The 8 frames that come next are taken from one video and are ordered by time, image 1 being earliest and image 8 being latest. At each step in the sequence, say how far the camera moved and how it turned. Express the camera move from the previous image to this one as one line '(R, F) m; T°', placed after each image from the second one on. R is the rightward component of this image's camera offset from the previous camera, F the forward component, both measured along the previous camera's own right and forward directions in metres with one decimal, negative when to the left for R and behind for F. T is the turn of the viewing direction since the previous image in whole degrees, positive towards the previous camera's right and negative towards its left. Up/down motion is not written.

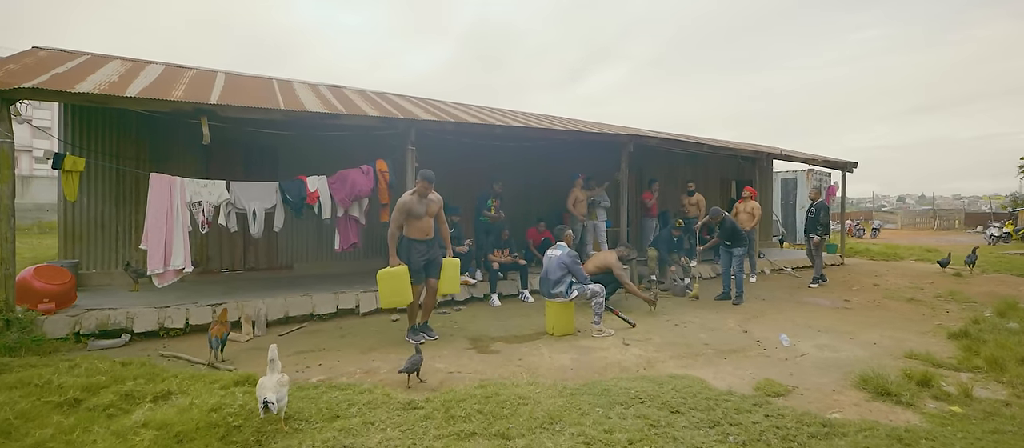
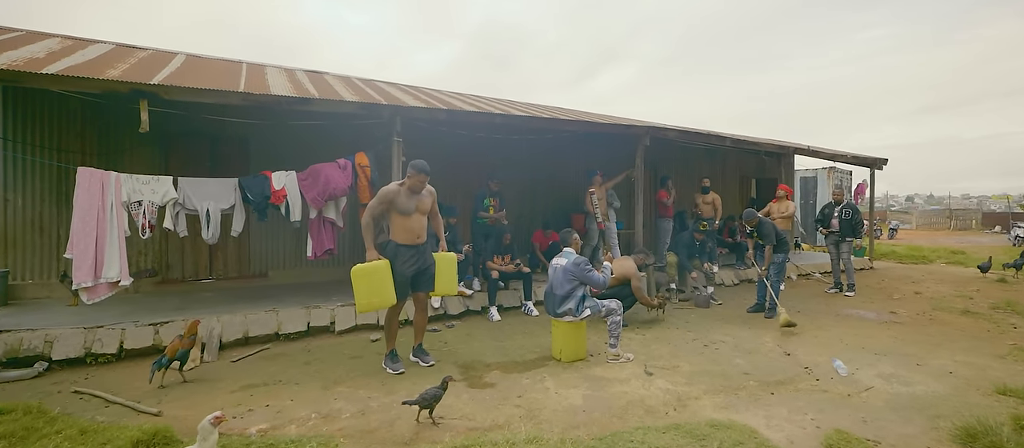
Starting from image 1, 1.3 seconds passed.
(+0.1, +0.9) m; -1°
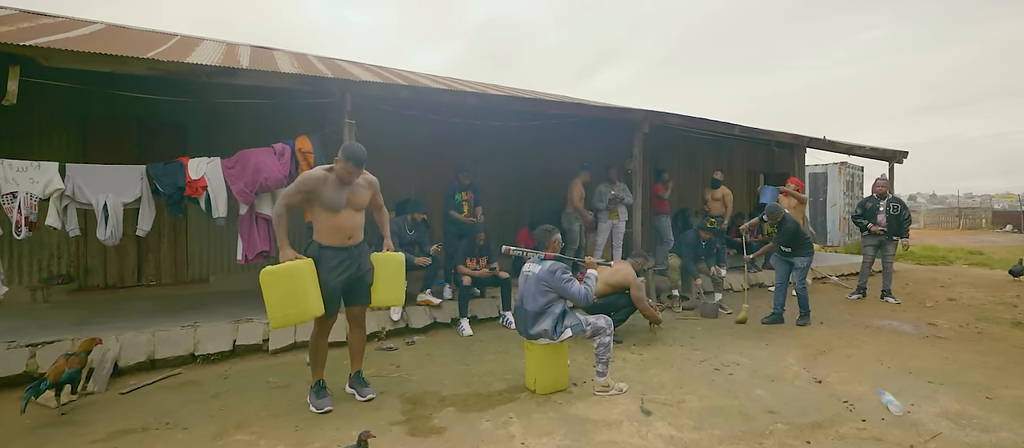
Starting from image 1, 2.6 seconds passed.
(+0.3, +0.9) m; 0°
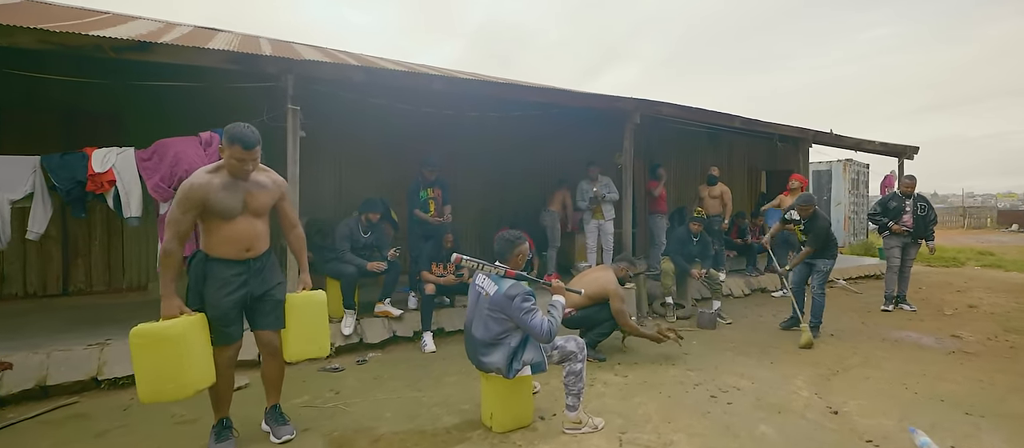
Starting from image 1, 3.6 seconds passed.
(+0.3, +0.6) m; 0°
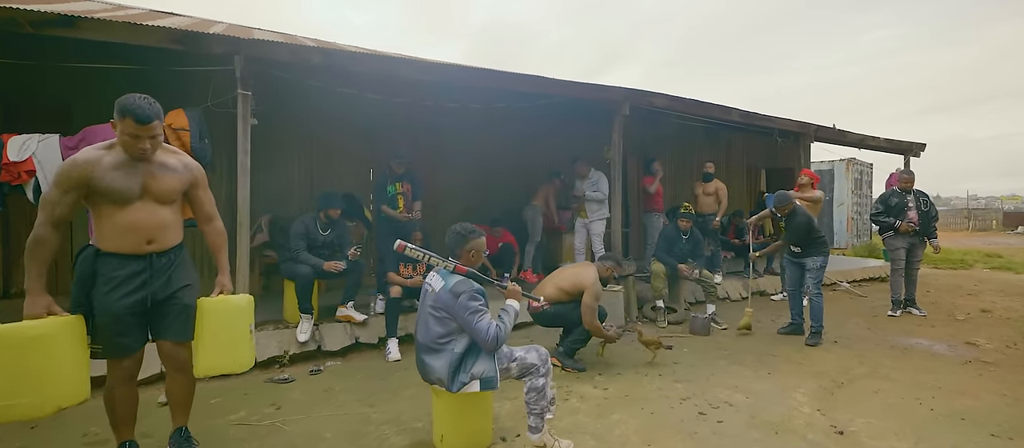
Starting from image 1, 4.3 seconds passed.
(+0.3, +0.4) m; 0°
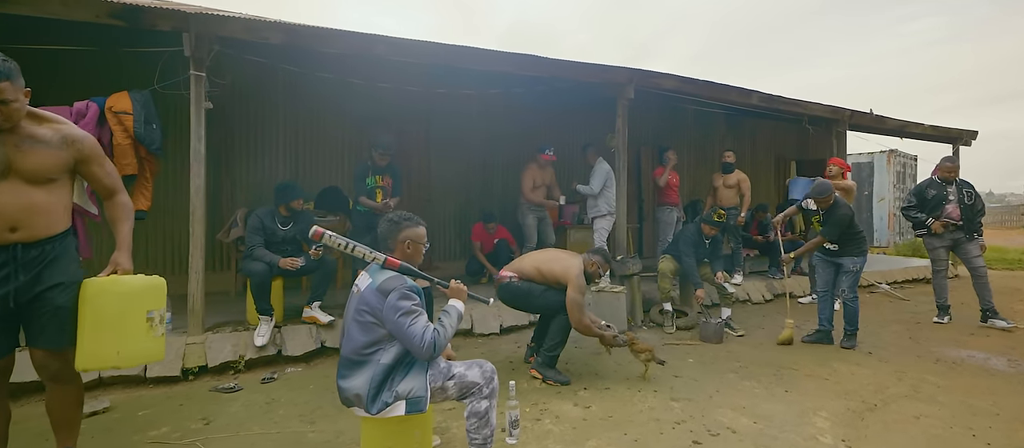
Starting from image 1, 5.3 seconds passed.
(+0.4, +0.5) m; -3°
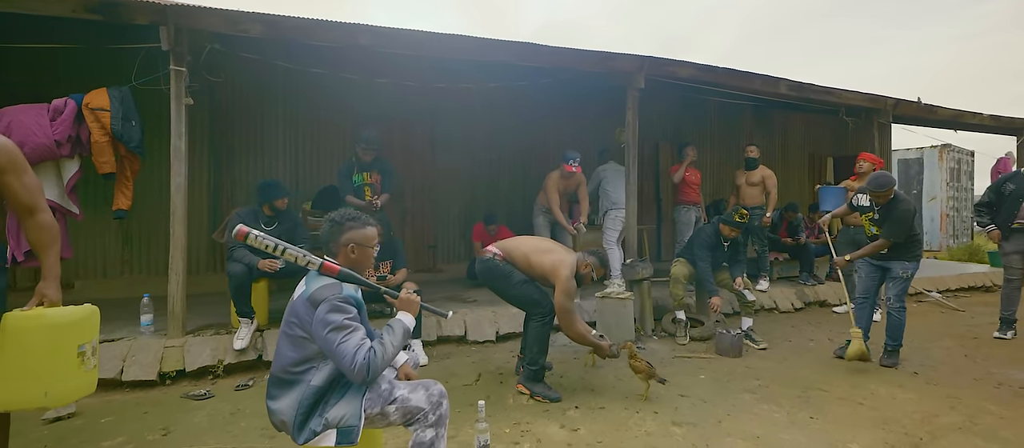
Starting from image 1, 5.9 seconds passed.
(+0.3, +0.3) m; -4°
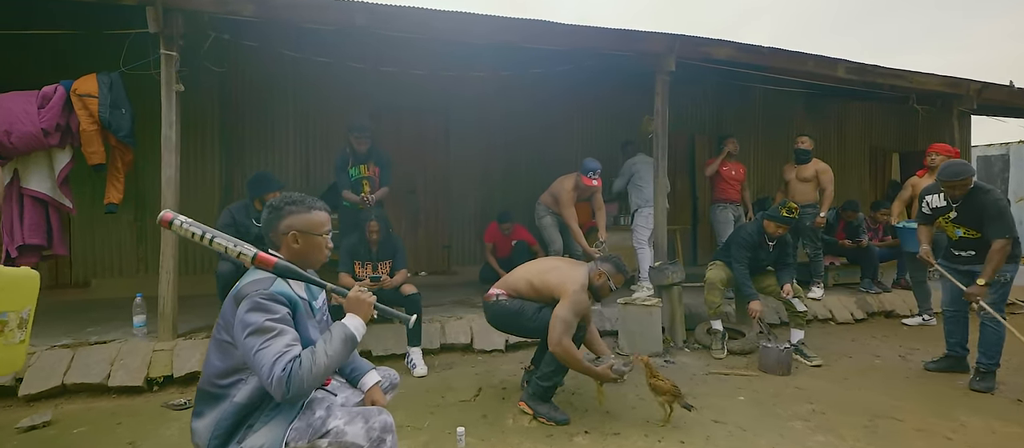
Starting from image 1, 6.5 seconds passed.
(+0.2, +0.4) m; -5°
